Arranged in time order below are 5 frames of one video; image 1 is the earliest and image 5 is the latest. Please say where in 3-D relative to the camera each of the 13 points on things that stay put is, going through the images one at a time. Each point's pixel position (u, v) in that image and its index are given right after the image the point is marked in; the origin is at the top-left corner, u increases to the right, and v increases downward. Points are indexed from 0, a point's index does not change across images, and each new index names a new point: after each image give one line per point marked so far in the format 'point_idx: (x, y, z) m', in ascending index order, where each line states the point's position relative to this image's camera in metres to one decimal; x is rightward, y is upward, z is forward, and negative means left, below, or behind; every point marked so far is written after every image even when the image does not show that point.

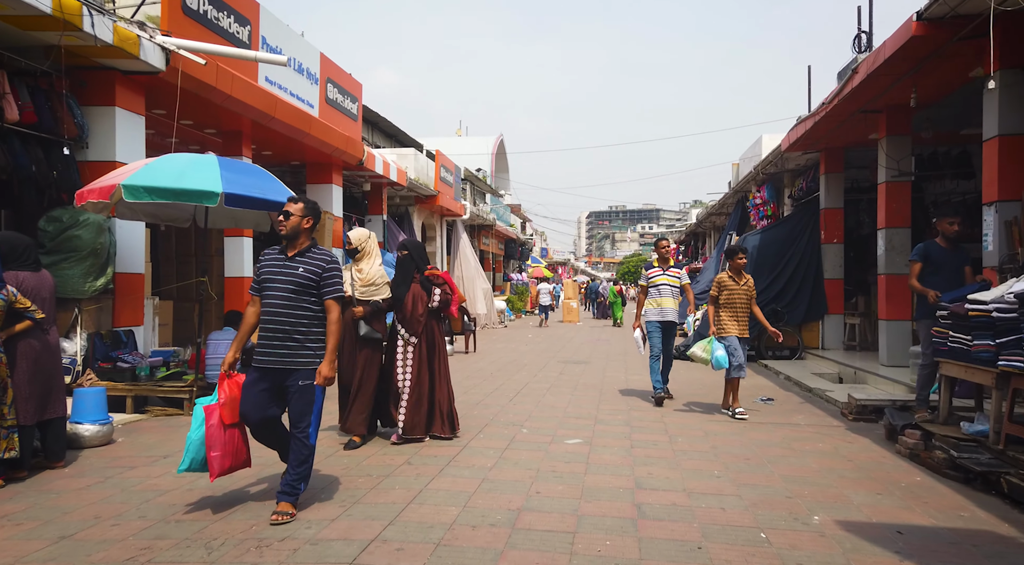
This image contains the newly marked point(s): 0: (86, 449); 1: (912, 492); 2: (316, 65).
0: (-3.2, -1.2, +5.6) m
1: (+2.4, -1.2, +4.4) m
2: (-3.2, +3.5, +12.2) m
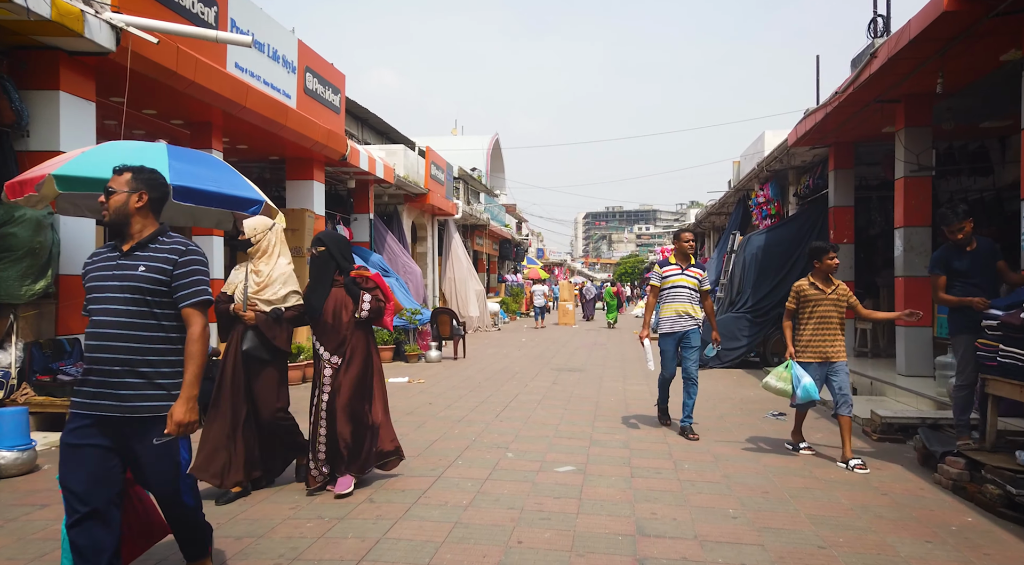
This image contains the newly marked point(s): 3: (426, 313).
0: (-3.3, -1.3, +4.9) m
1: (+2.2, -1.3, +3.7) m
2: (-3.3, +3.5, +11.5) m
3: (-1.6, -0.6, +13.9) m
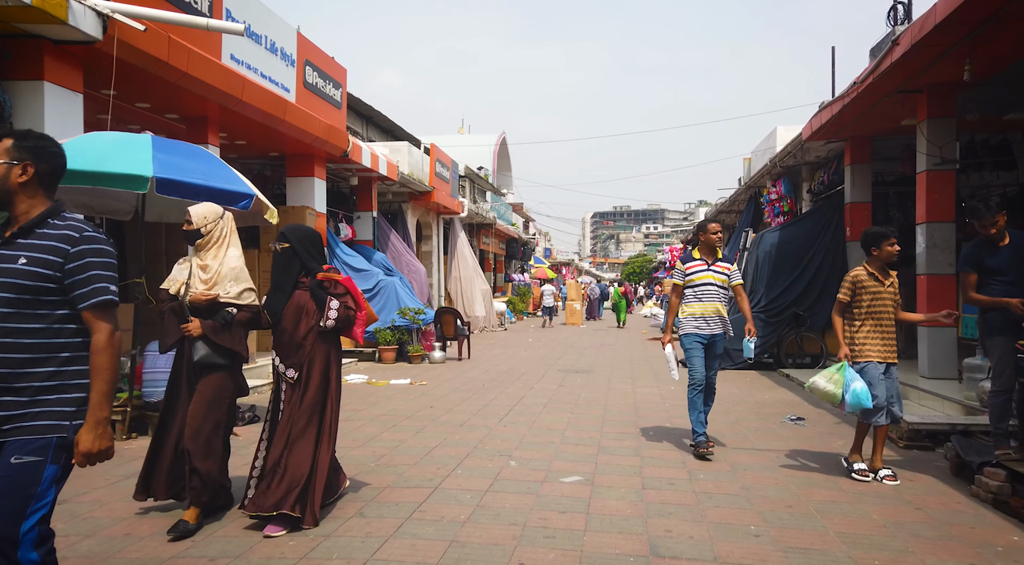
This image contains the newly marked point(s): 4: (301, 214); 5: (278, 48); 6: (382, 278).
0: (-3.3, -1.3, +4.6) m
1: (+2.2, -1.2, +3.4) m
2: (-3.2, +3.5, +11.2) m
3: (-1.5, -0.5, +13.6) m
4: (-3.5, +1.1, +12.4) m
5: (-3.3, +3.3, +10.7) m
6: (-2.3, +0.1, +13.5) m
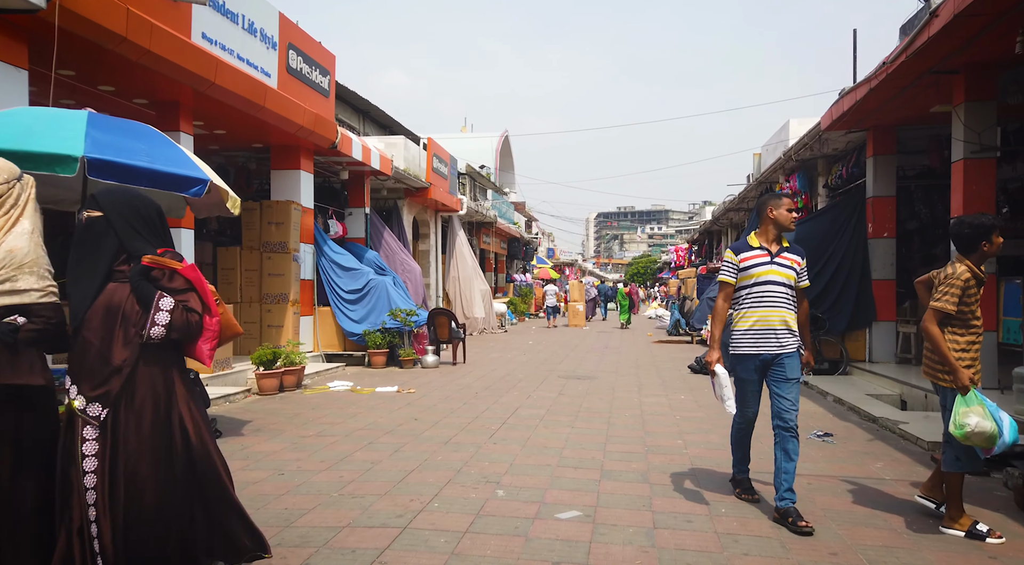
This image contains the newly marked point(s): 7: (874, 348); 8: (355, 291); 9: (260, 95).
0: (-3.4, -1.2, +3.9) m
1: (+2.2, -1.2, +2.6) m
2: (-3.3, +3.5, +10.4) m
3: (-1.5, -0.5, +12.8) m
4: (-3.5, +1.2, +11.7) m
5: (-3.3, +3.3, +9.9) m
6: (-2.3, +0.1, +12.7) m
7: (+5.0, -0.9, +10.4) m
8: (-2.6, -0.1, +12.7) m
9: (-3.2, +2.4, +9.8) m
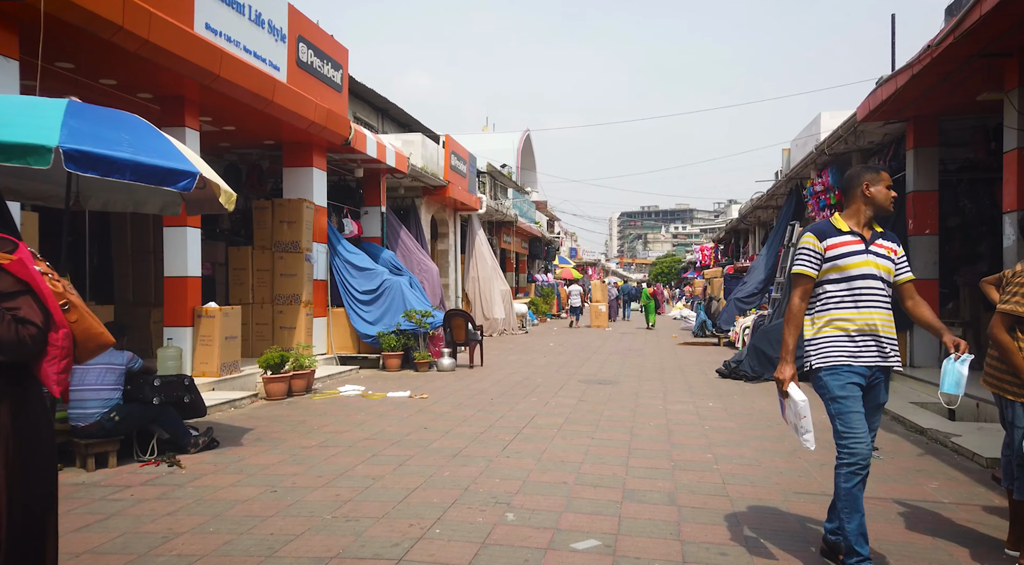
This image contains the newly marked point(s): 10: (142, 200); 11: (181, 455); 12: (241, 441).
0: (-3.3, -1.2, +3.5) m
1: (+2.2, -1.2, +2.1) m
2: (-3.0, +3.5, +10.1) m
3: (-1.2, -0.5, +12.4) m
4: (-3.2, +1.1, +11.3) m
5: (-3.1, +3.3, +9.6) m
6: (-2.0, +0.1, +12.3) m
7: (+5.2, -0.9, +9.8) m
8: (-2.3, -0.2, +12.3) m
9: (-3.0, +2.4, +9.4) m
10: (-3.0, +0.7, +6.2) m
11: (-2.4, -1.3, +5.6) m
12: (-2.2, -1.3, +6.1) m
